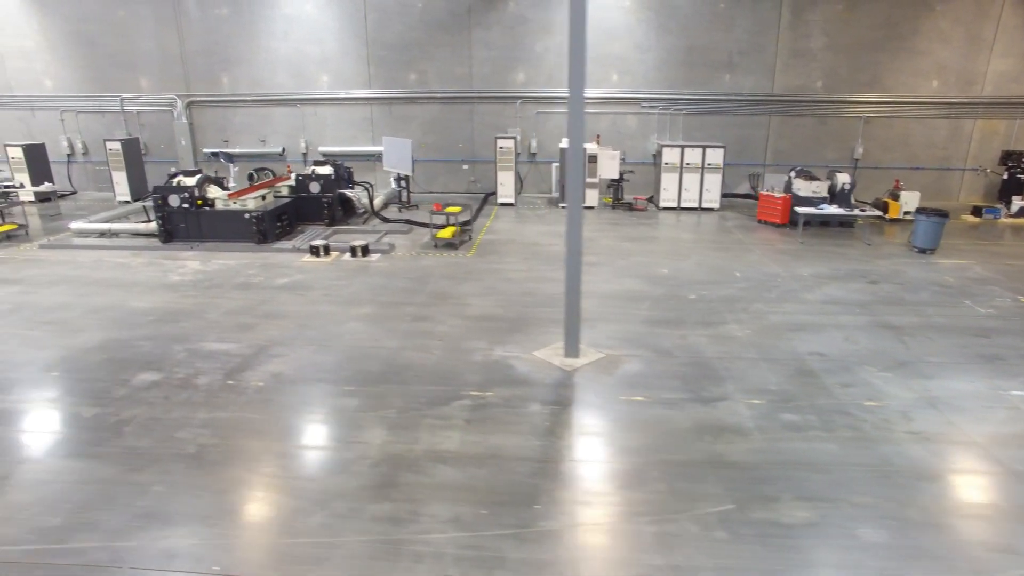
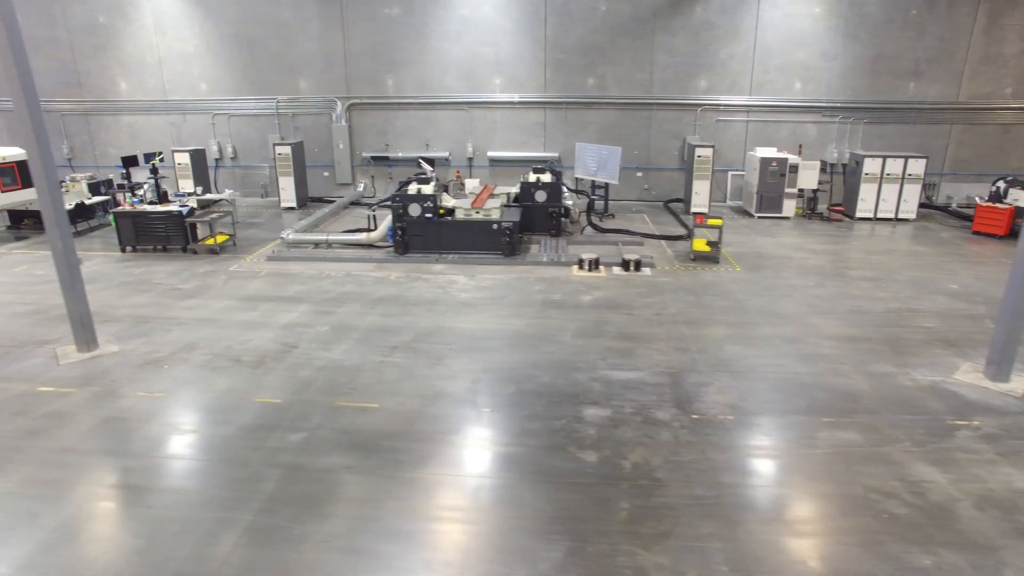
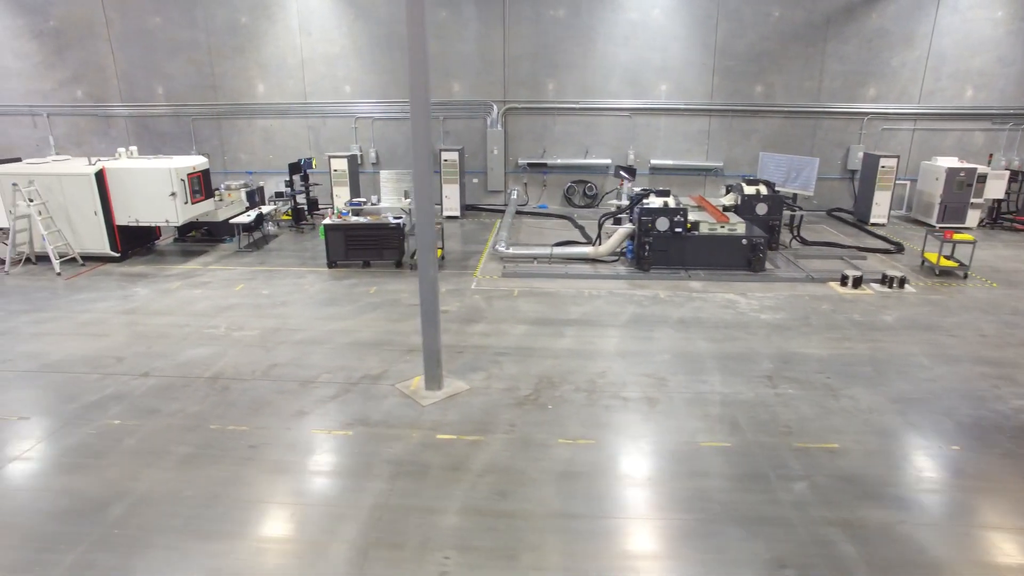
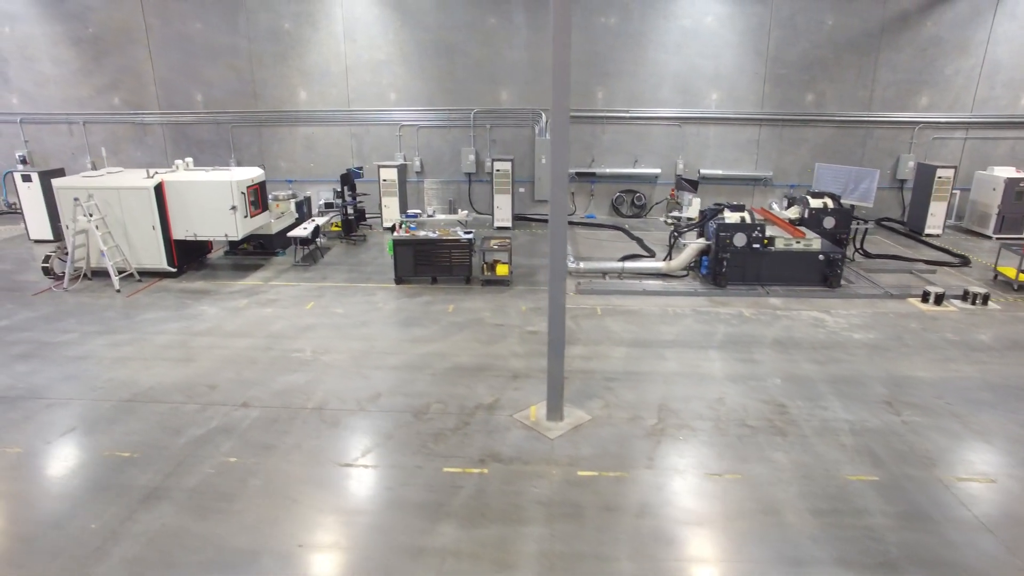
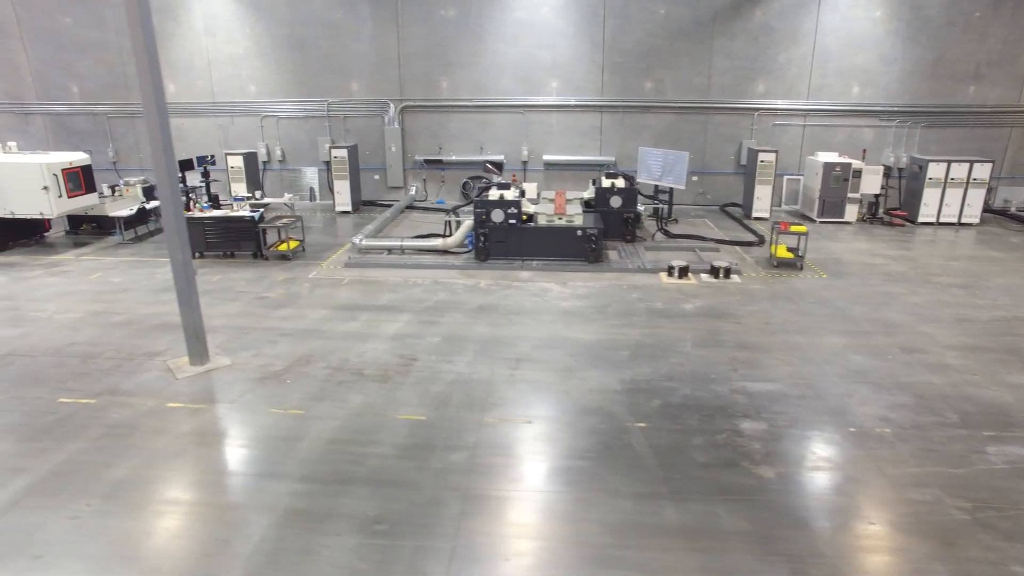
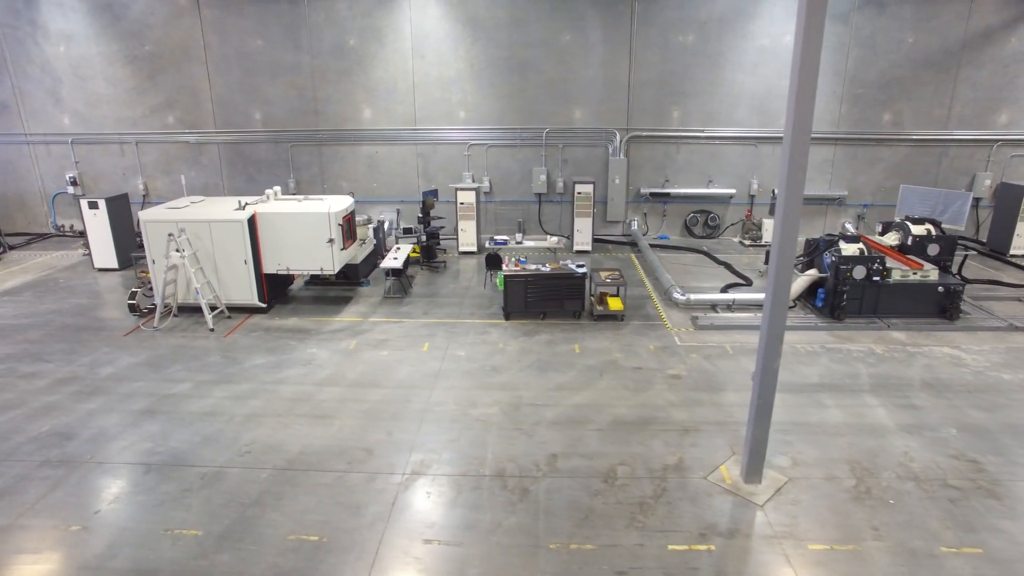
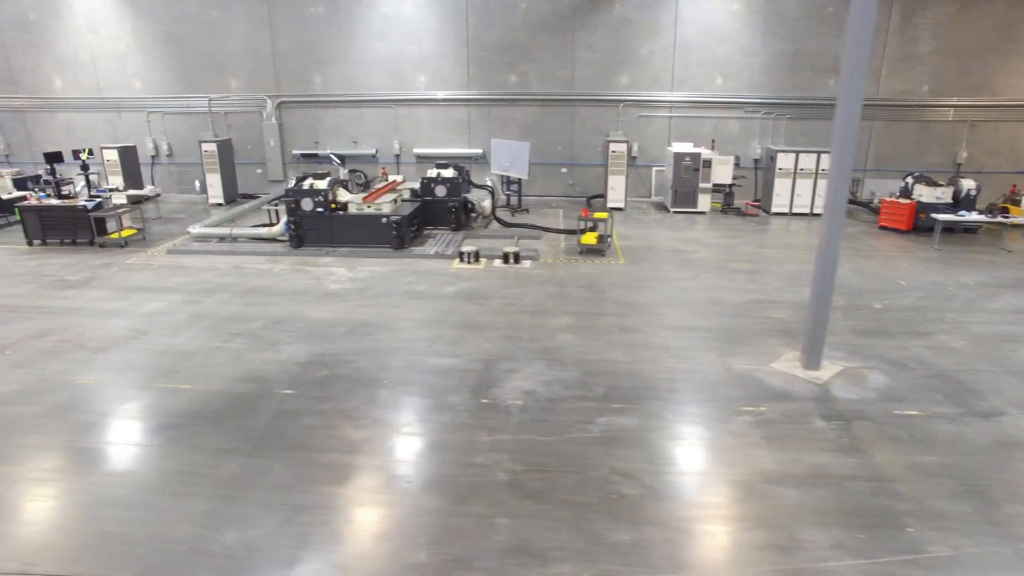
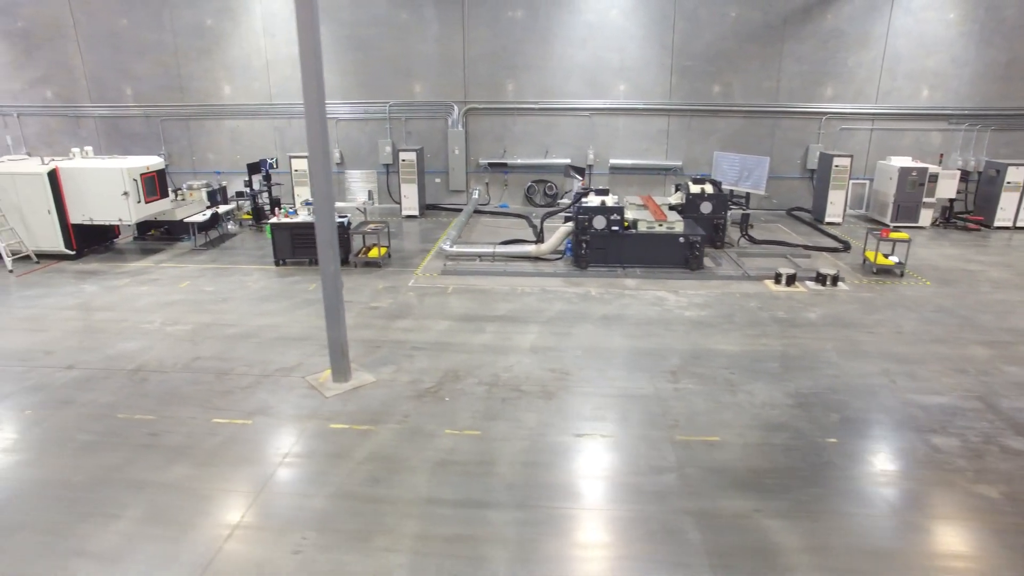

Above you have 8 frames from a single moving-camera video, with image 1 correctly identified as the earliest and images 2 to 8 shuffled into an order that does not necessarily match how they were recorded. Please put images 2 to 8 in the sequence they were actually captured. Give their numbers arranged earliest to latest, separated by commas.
7, 2, 5, 8, 3, 4, 6
